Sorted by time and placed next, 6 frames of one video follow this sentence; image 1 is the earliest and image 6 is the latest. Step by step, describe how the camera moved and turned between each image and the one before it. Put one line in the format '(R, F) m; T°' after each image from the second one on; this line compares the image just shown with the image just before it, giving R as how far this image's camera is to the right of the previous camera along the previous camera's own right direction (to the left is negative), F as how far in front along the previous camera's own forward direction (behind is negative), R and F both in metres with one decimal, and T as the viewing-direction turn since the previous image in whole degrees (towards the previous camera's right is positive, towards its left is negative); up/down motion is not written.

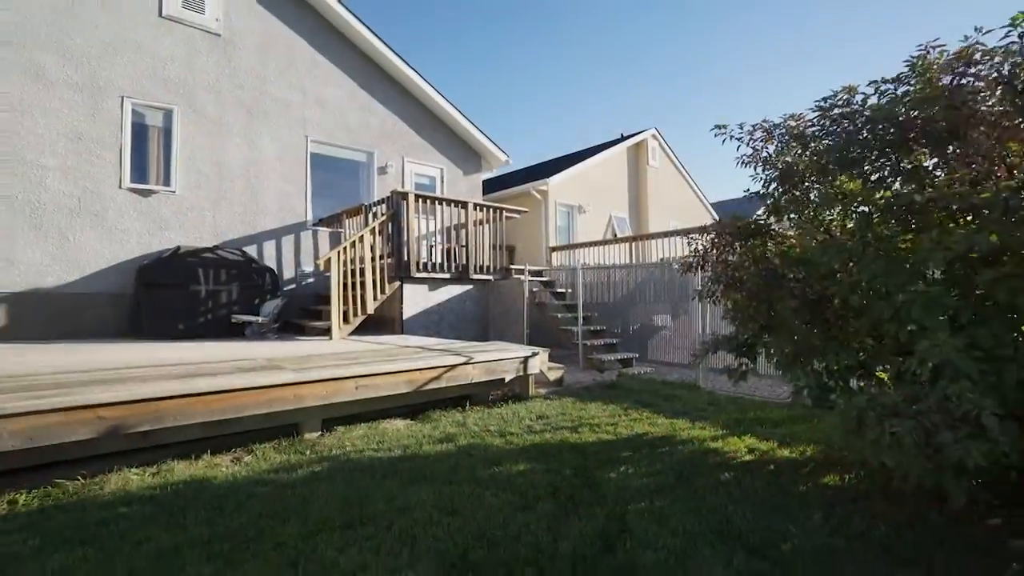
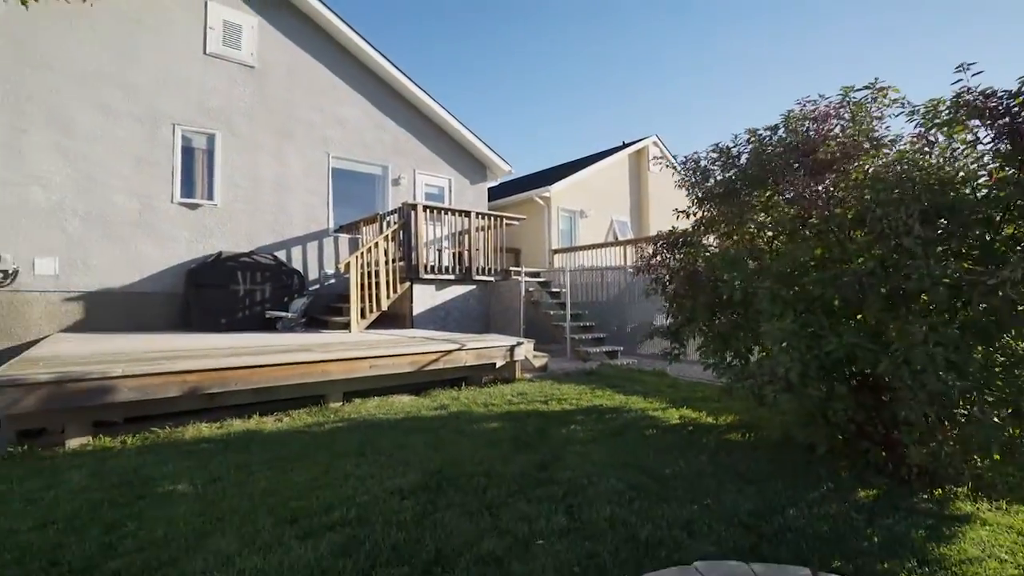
(+0.4, -1.0) m; -2°
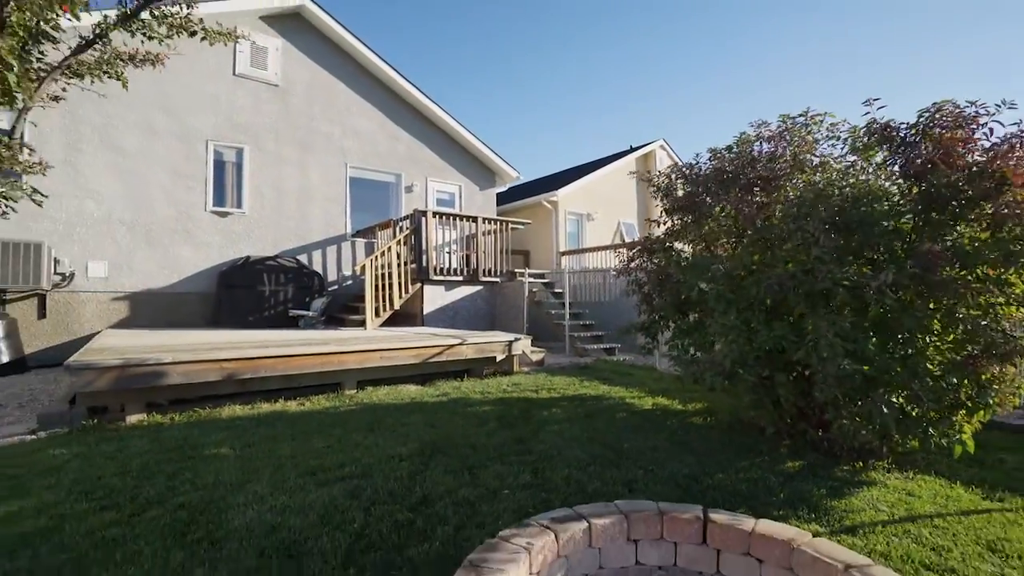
(+0.3, -0.6) m; -2°
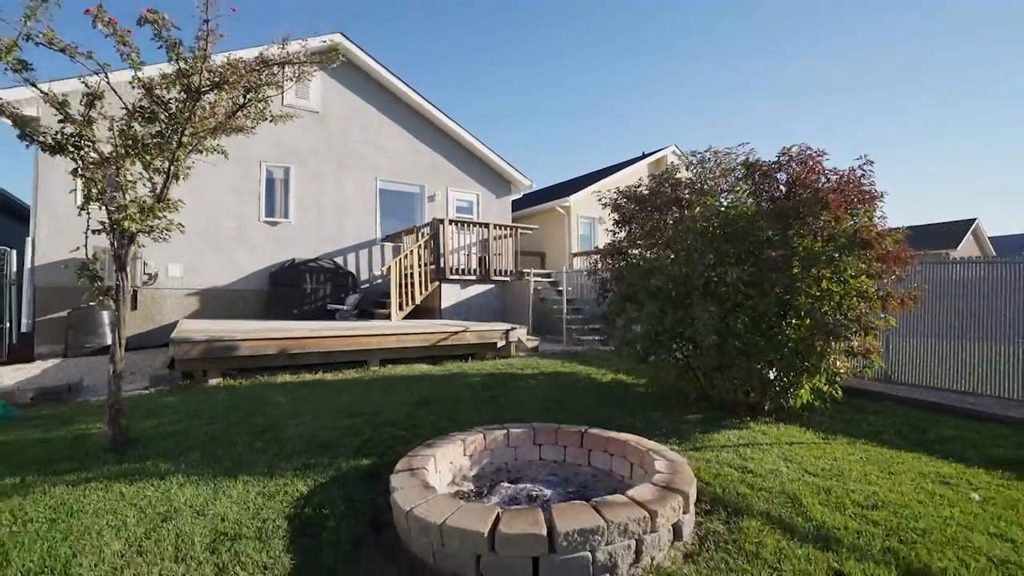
(+0.6, -1.3) m; -4°
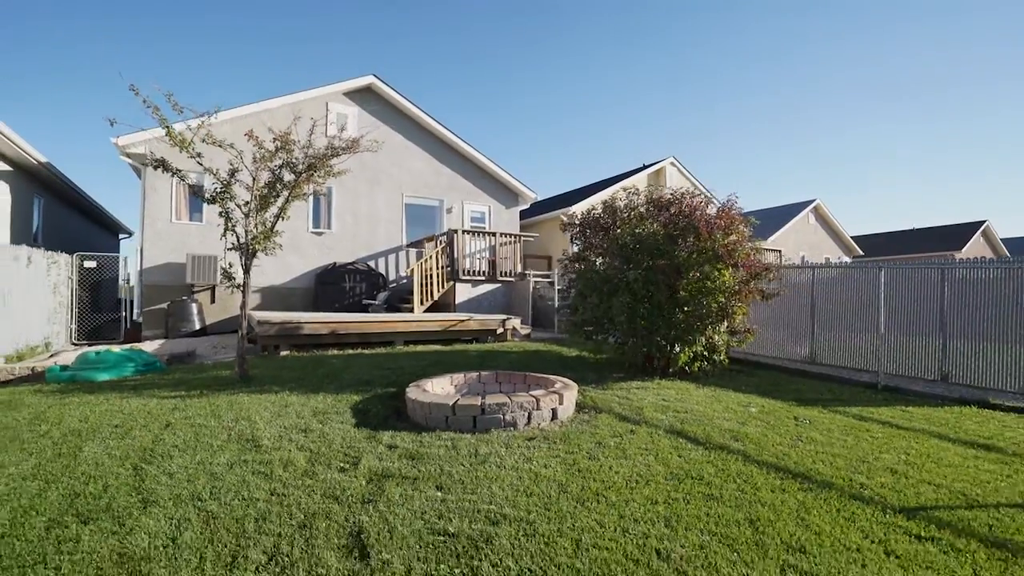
(+0.6, -2.1) m; -3°
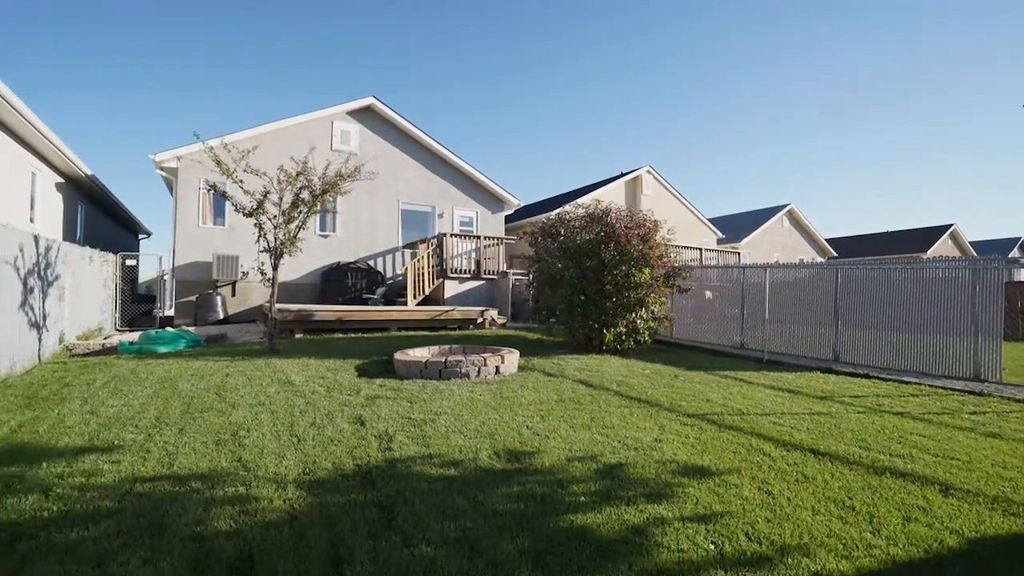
(+0.6, -1.8) m; 0°
